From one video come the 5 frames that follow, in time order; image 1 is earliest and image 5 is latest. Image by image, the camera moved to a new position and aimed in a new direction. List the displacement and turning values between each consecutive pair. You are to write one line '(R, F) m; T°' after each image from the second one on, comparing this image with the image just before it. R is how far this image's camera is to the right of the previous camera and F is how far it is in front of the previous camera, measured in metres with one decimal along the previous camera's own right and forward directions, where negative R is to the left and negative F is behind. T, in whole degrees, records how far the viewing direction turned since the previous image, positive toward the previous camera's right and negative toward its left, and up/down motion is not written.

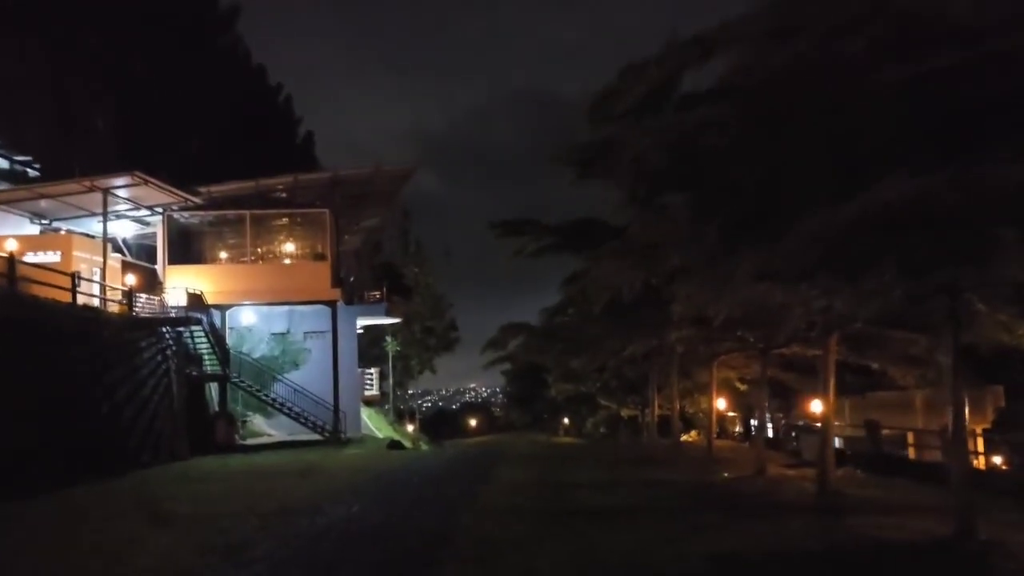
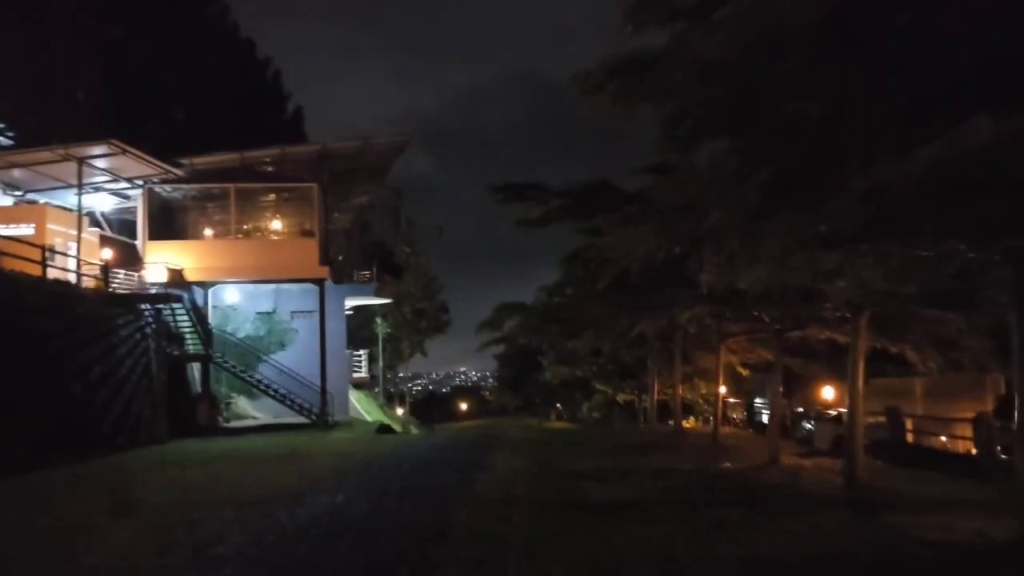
(-0.2, +1.3) m; +1°
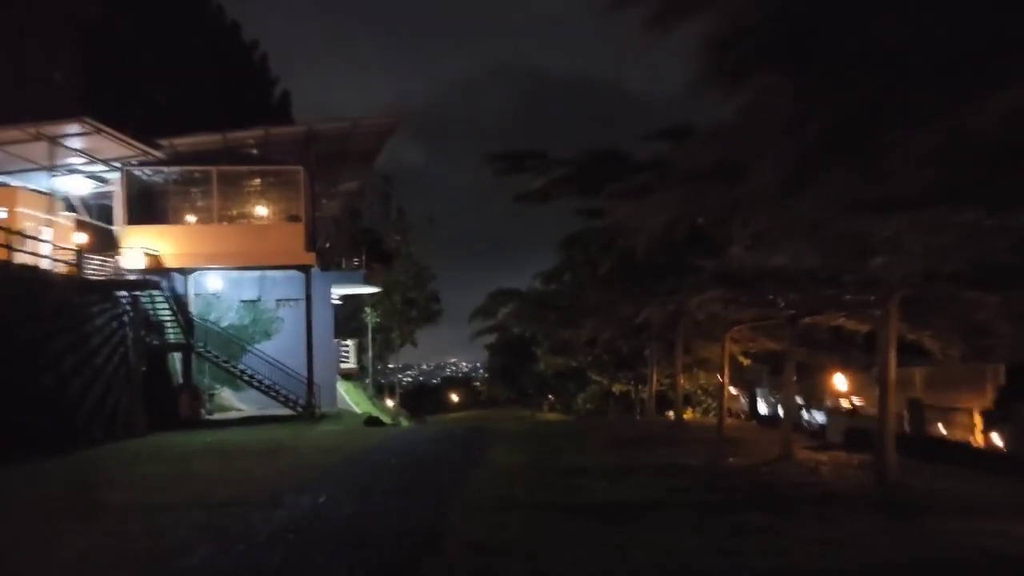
(-0.1, +1.2) m; +1°
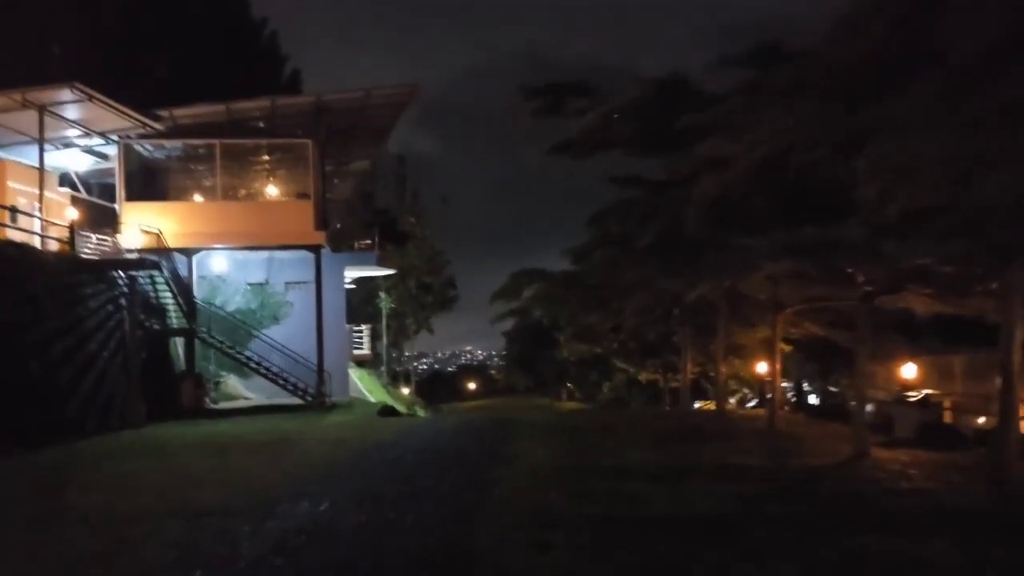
(-0.3, +2.1) m; -1°
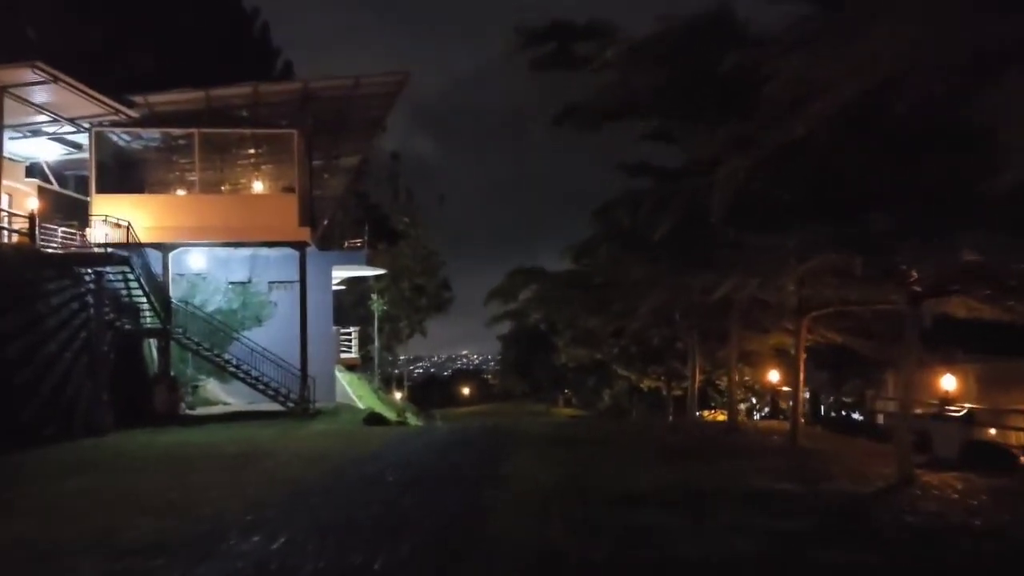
(0.0, +1.9) m; 0°
